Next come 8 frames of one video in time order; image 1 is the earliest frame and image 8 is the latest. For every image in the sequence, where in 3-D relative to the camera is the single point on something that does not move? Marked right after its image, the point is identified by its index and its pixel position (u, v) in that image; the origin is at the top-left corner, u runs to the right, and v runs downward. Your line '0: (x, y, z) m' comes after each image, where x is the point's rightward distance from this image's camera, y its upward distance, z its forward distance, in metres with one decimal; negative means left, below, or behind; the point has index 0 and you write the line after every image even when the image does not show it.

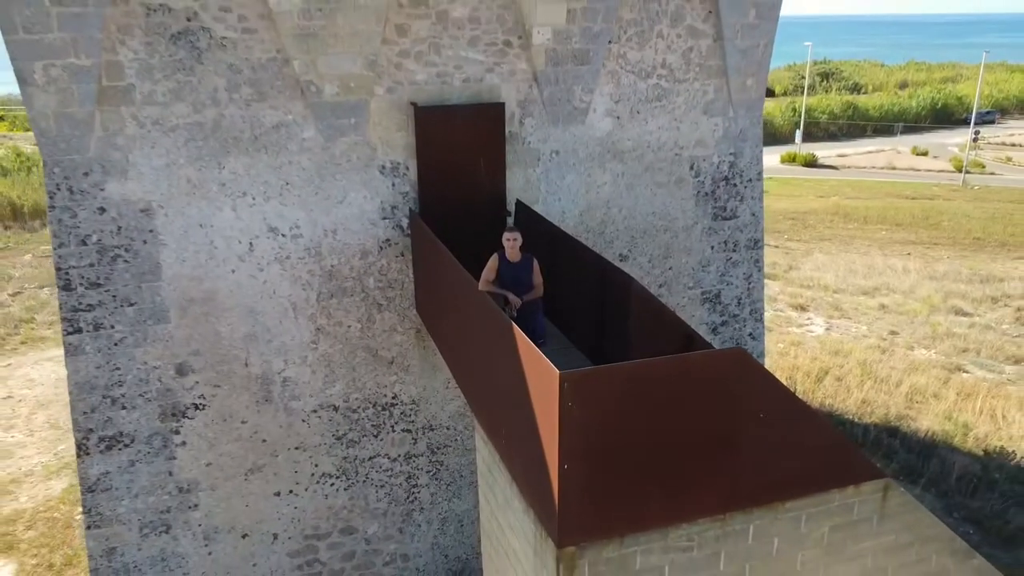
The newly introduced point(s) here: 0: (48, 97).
0: (-2.8, +1.2, +4.3) m
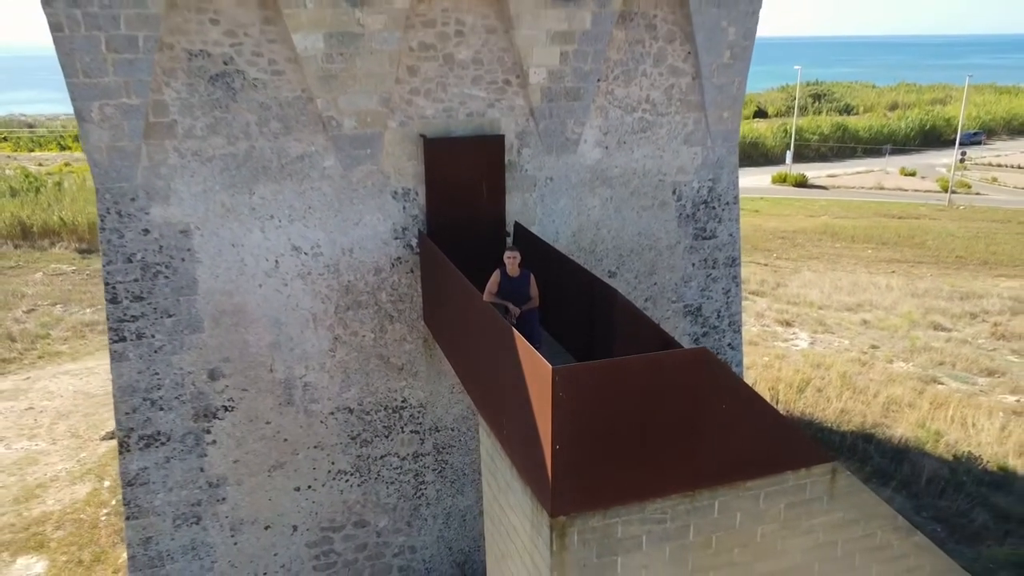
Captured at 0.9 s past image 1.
0: (-2.8, +1.1, +4.9) m
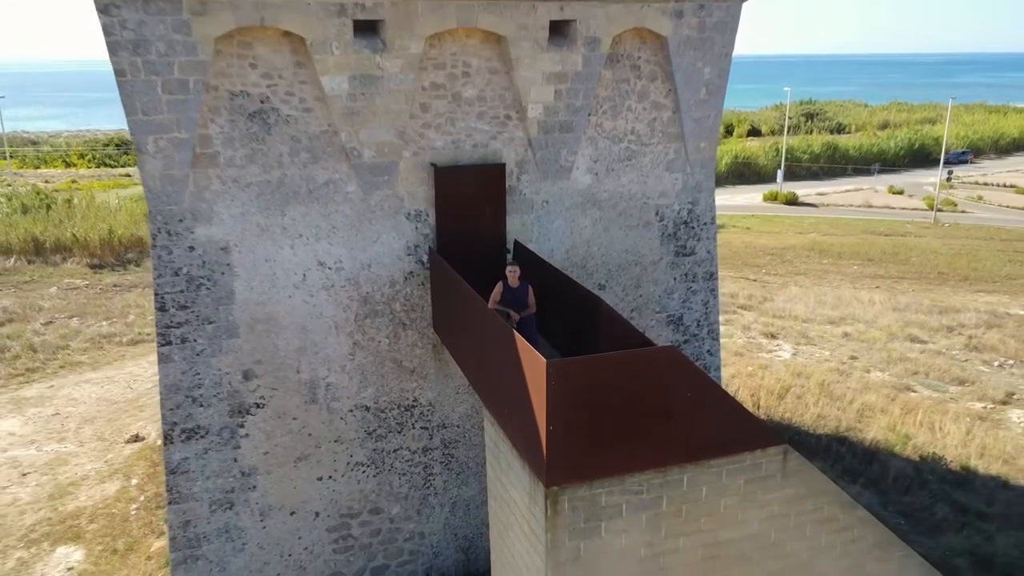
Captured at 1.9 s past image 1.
0: (-2.8, +1.0, +5.6) m
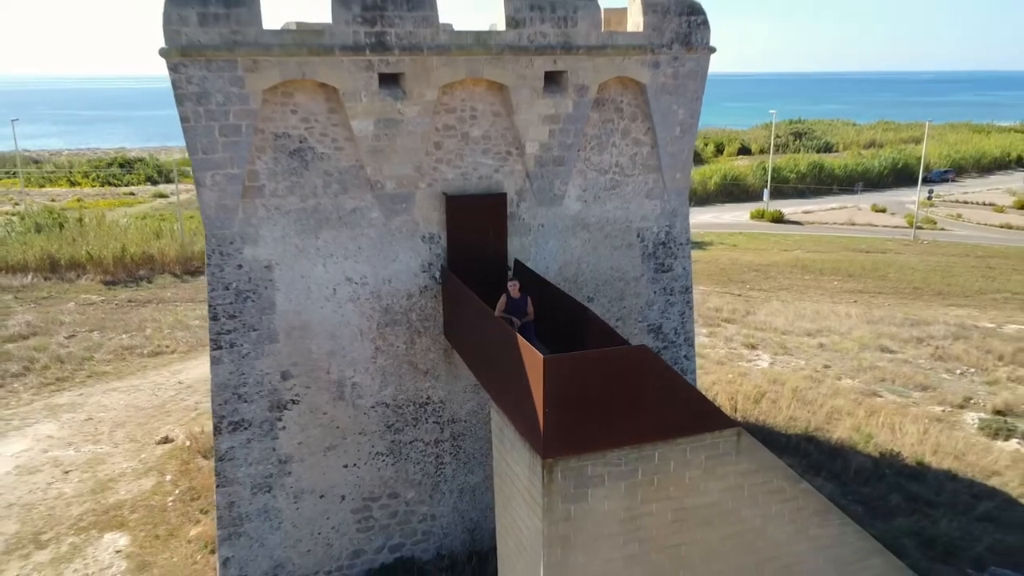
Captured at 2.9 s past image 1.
0: (-2.8, +0.9, +6.7) m
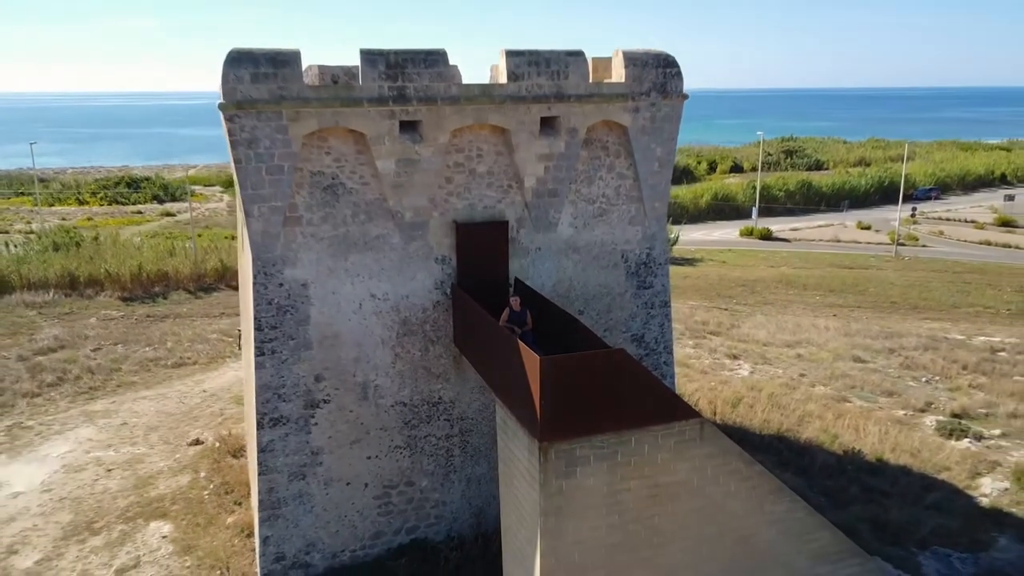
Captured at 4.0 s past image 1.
0: (-2.8, +0.7, +7.9) m
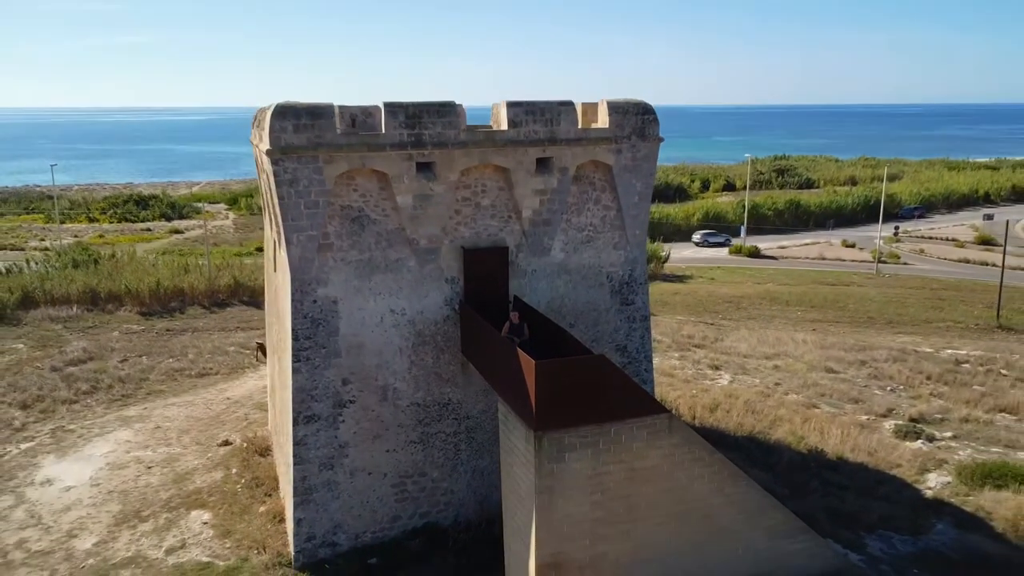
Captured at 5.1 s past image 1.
0: (-2.8, +0.5, +9.3) m
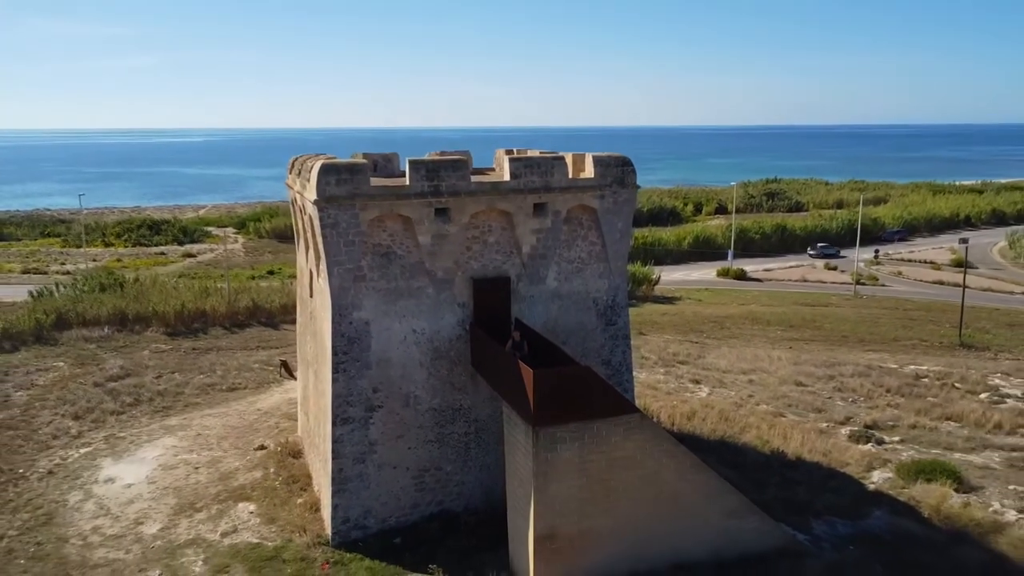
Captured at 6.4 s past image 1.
0: (-2.7, +0.1, +11.3) m
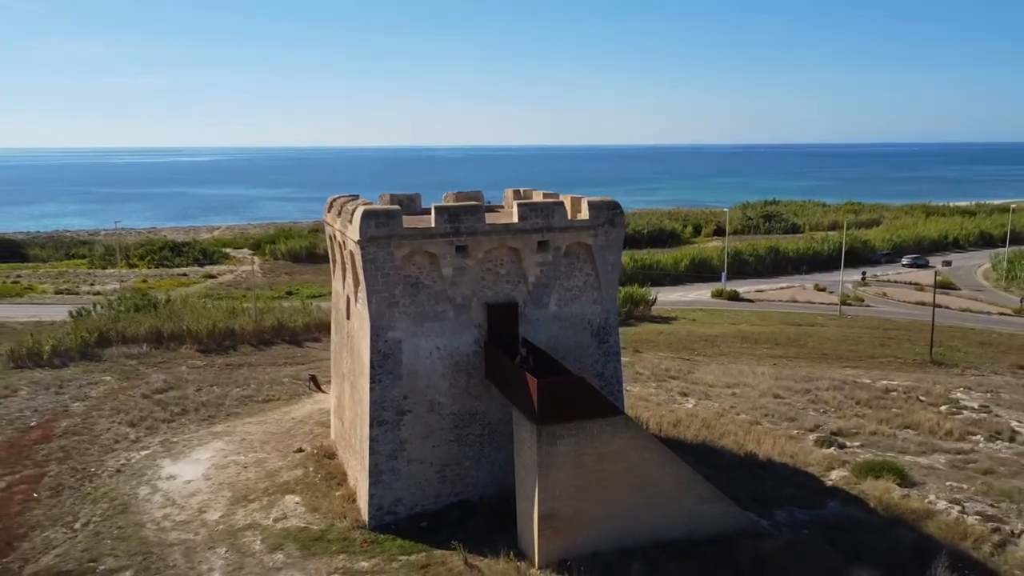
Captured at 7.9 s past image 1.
0: (-2.6, -0.3, +13.6) m
